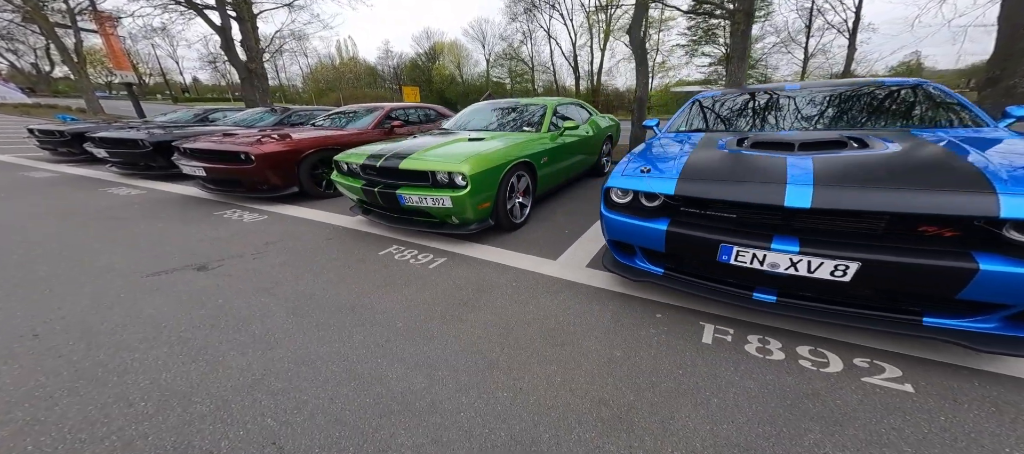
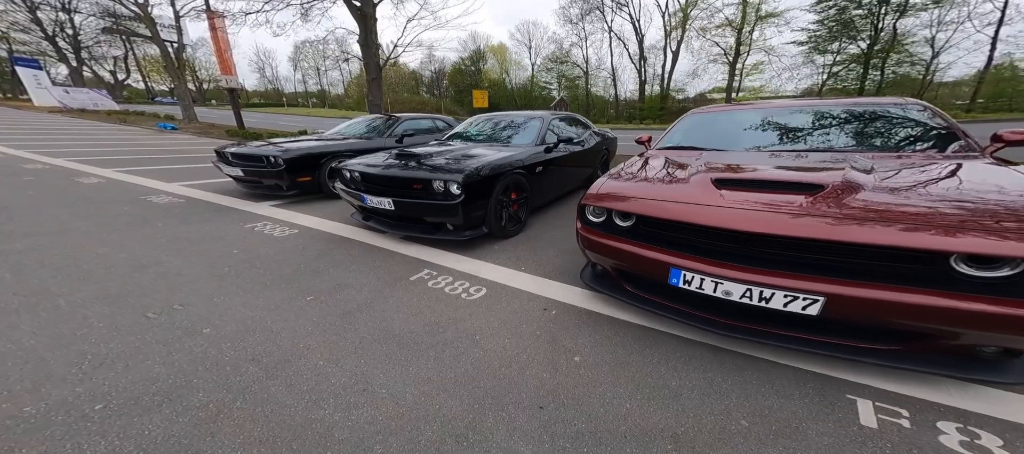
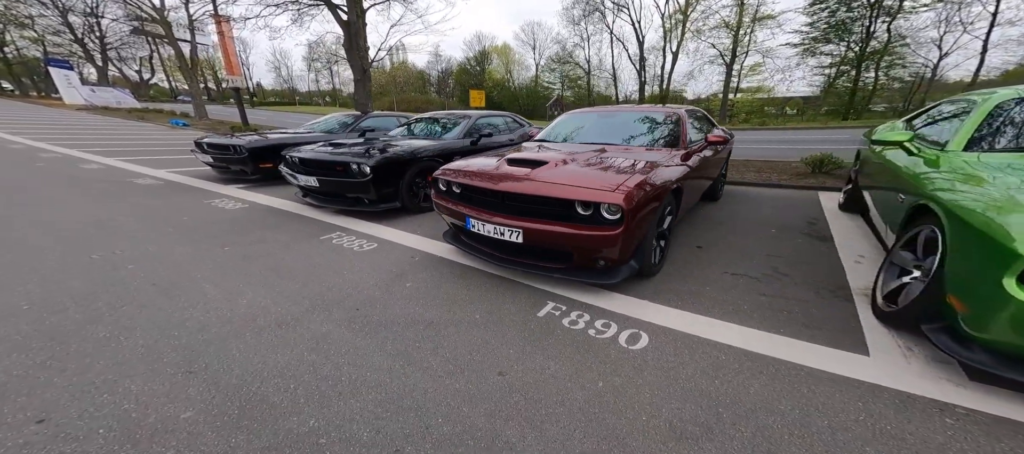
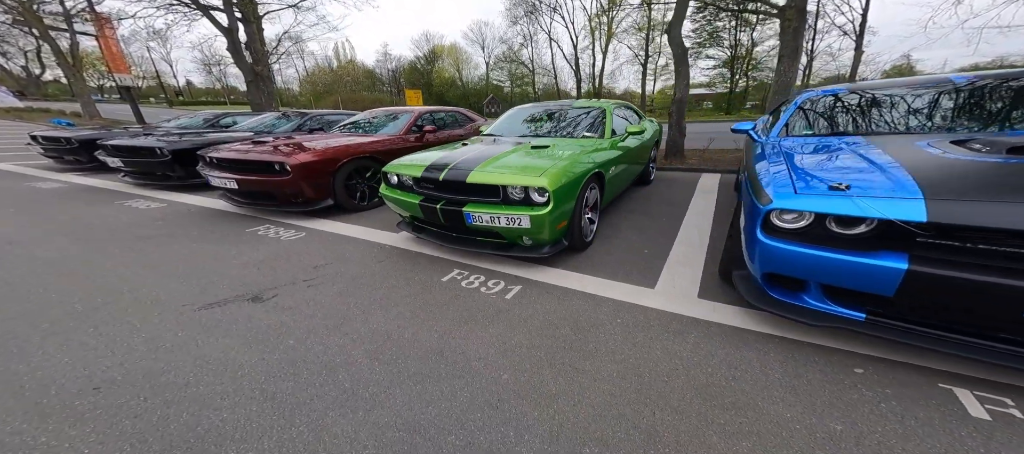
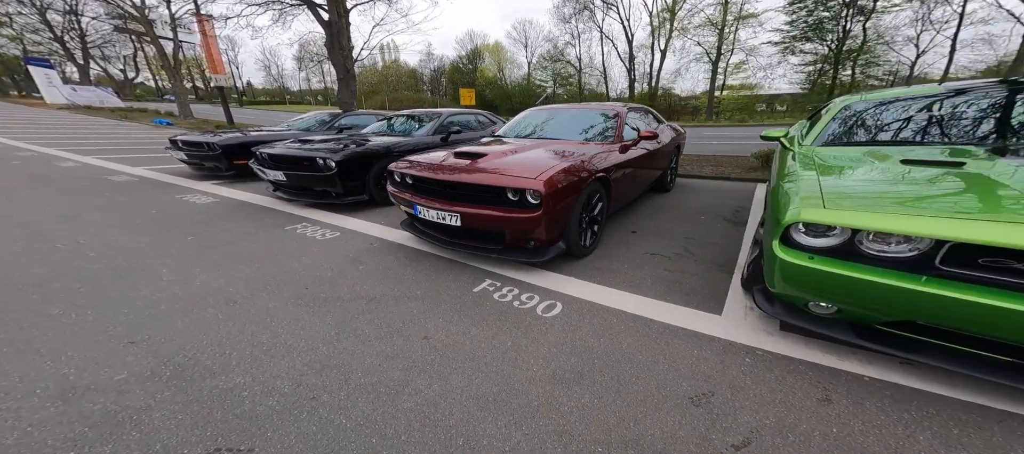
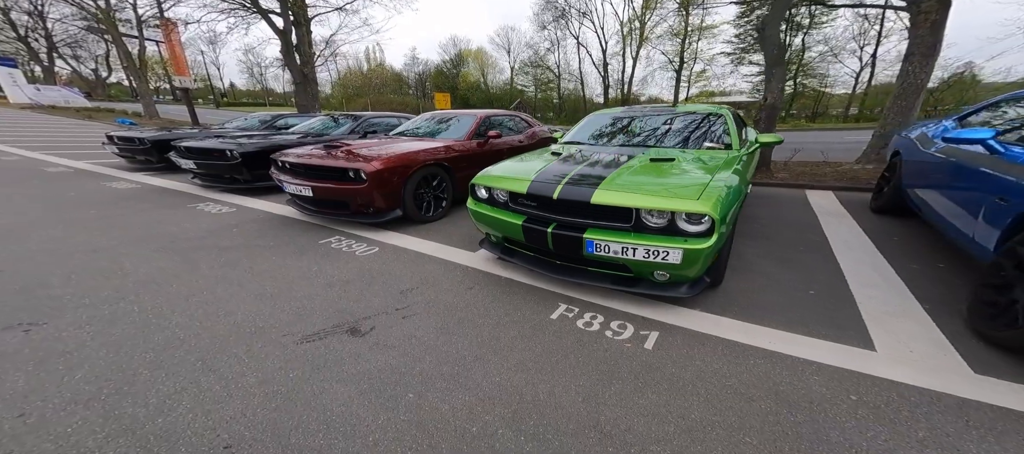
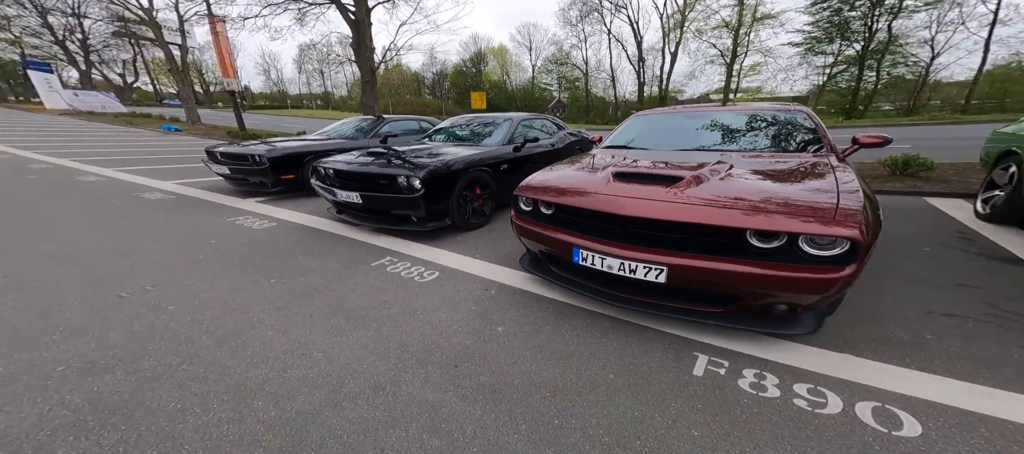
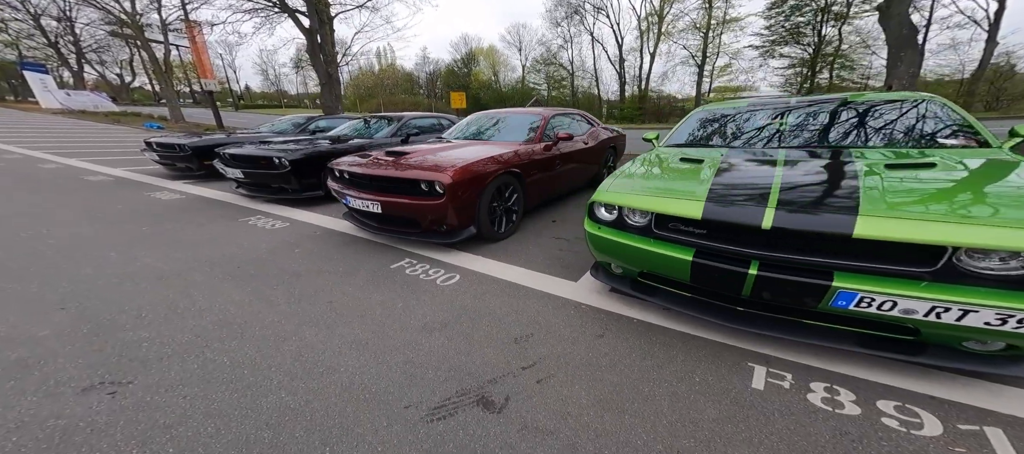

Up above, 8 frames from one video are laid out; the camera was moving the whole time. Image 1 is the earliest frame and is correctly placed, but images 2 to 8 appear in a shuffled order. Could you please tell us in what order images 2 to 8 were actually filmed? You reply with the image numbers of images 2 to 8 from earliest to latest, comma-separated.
4, 6, 8, 5, 3, 7, 2
